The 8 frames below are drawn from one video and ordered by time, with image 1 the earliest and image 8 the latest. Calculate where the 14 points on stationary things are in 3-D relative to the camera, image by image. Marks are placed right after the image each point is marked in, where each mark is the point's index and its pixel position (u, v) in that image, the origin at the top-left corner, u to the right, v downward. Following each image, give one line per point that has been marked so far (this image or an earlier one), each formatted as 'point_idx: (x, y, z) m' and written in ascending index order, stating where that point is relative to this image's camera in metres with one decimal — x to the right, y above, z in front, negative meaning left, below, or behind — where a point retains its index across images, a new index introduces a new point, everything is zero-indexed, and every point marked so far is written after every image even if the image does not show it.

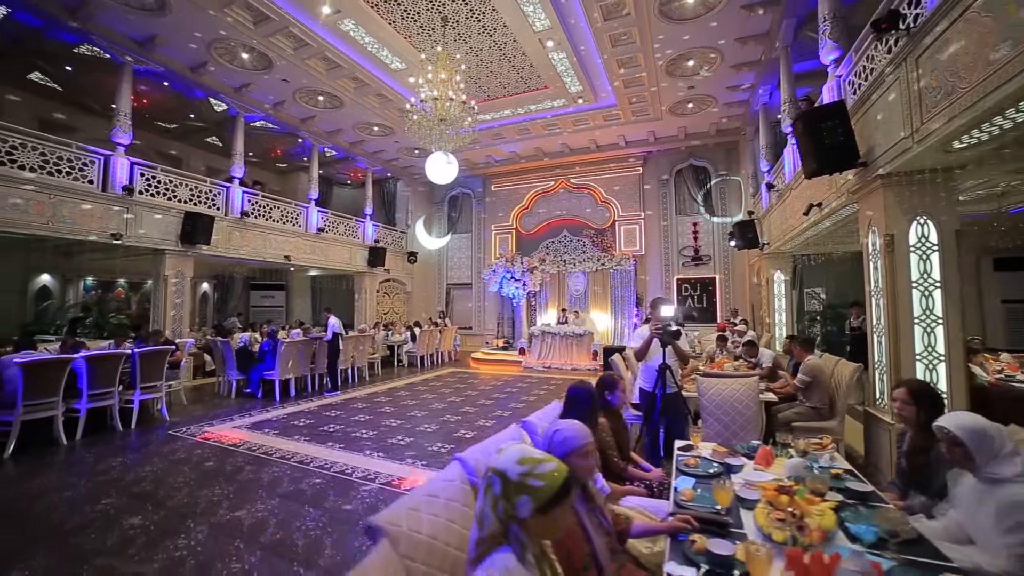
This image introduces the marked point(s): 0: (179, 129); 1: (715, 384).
0: (-7.2, +3.5, +9.6) m
1: (+1.4, -0.7, +3.1) m
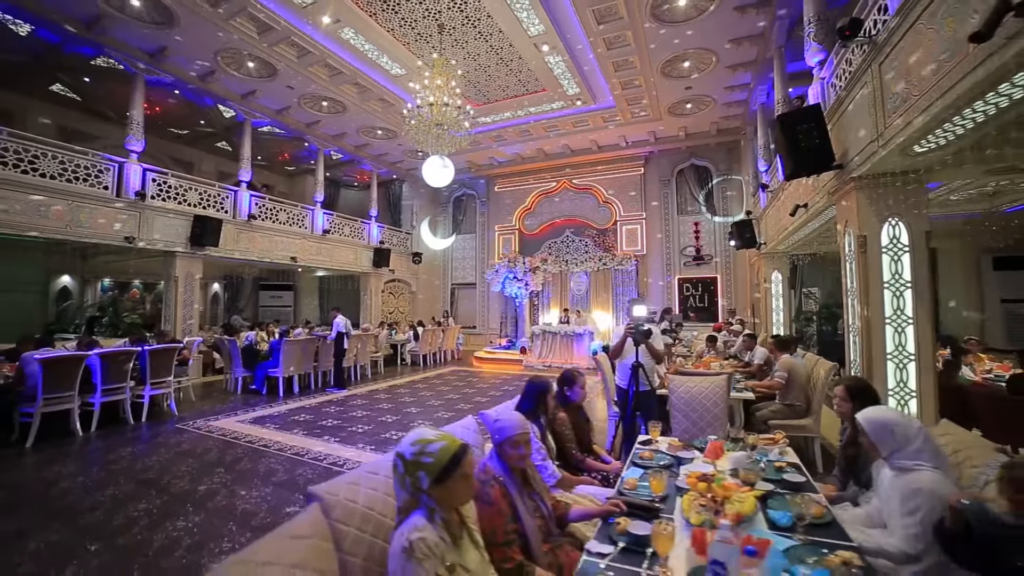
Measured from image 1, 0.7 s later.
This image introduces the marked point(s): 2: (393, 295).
0: (-7.2, +3.4, +10.0) m
1: (+1.2, -0.7, +3.2) m
2: (-3.4, -0.2, +12.9) m
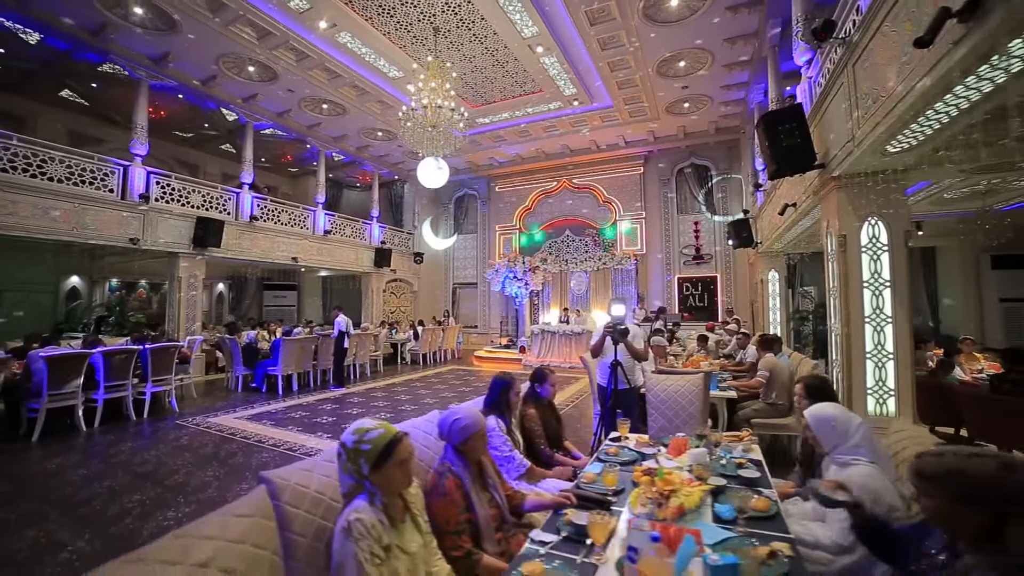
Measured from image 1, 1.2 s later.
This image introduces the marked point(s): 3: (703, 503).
0: (-7.2, +3.4, +10.2) m
1: (+1.1, -0.7, +3.3) m
2: (-3.4, -0.2, +13.0) m
3: (+0.7, -0.8, +1.7) m
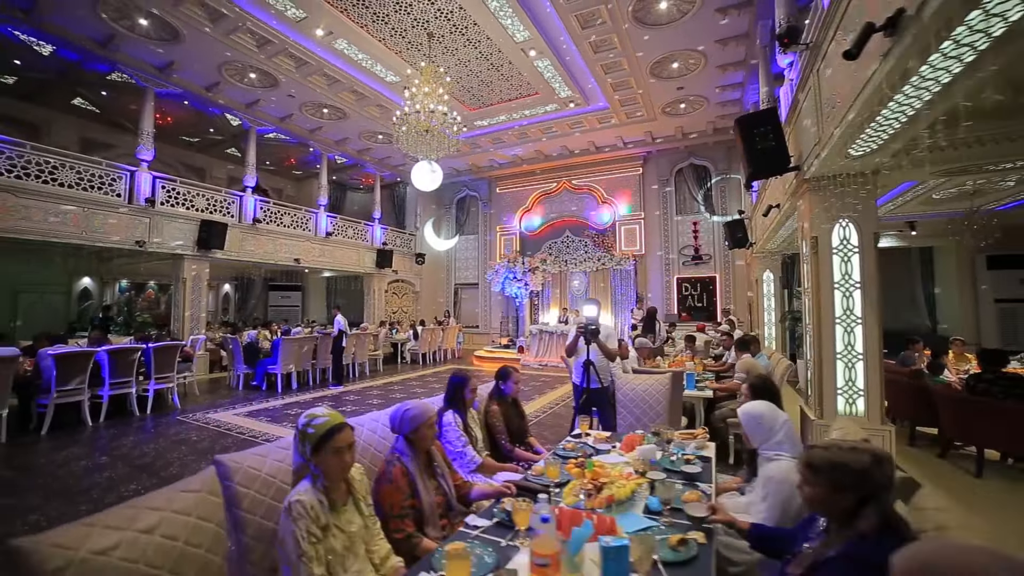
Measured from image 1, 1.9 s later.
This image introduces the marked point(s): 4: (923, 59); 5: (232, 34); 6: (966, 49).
0: (-7.3, +3.4, +10.5) m
1: (+0.9, -0.7, +3.3) m
2: (-3.4, -0.2, +13.2) m
3: (+0.5, -0.8, +1.8) m
4: (+1.7, +0.9, +1.9) m
5: (-4.2, +3.8, +6.6) m
6: (+1.8, +0.9, +1.7) m
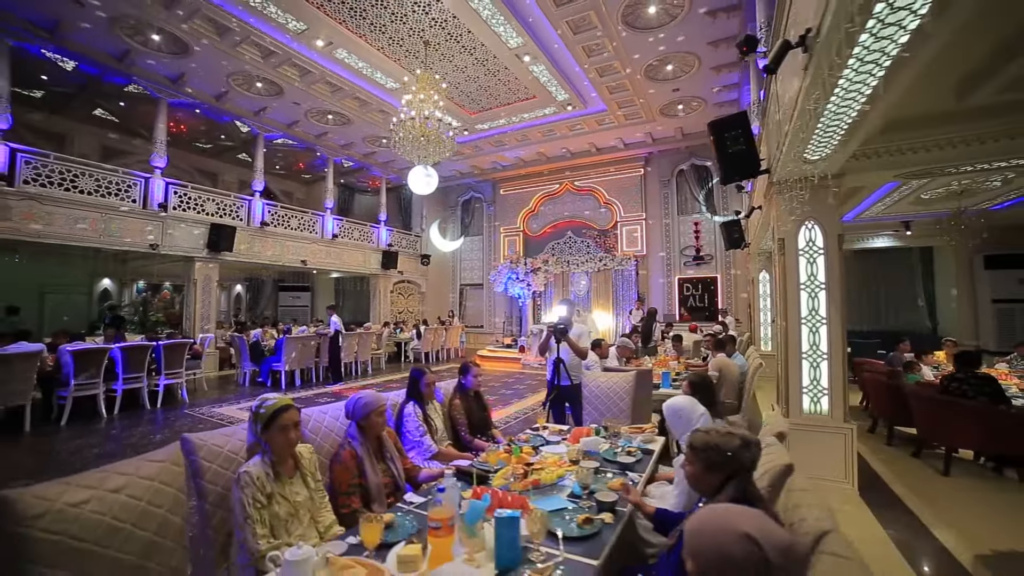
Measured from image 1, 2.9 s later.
0: (-7.2, +3.4, +10.9) m
1: (+0.7, -0.7, +3.5) m
2: (-3.3, -0.2, +13.4) m
3: (+0.2, -0.8, +2.0) m
4: (+1.4, +0.9, +2.0) m
5: (-4.3, +3.8, +6.9) m
6: (+1.5, +0.9, +1.9) m
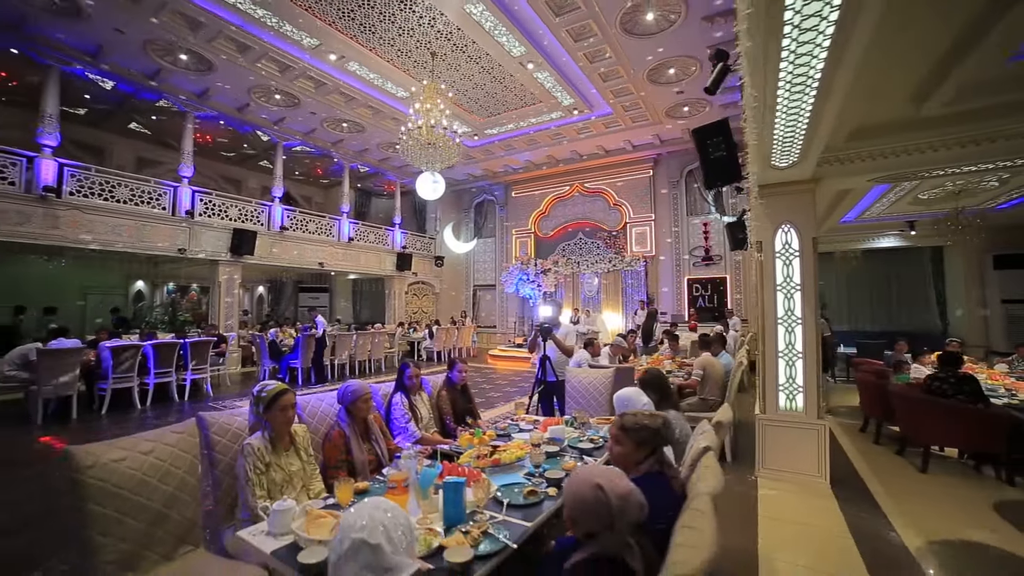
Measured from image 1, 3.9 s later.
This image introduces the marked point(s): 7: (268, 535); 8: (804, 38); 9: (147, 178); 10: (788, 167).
0: (-7.0, +3.4, +11.4) m
1: (+0.6, -0.7, +3.7) m
2: (-2.9, -0.2, +13.8) m
3: (+0.1, -0.8, +2.2) m
4: (+1.3, +0.9, +2.2) m
5: (-4.2, +3.7, +7.4) m
6: (+1.3, +0.9, +2.0) m
7: (-0.8, -0.8, +1.5) m
8: (+1.1, +1.0, +1.7) m
9: (-6.5, +2.0, +8.0) m
10: (+2.0, +0.9, +3.3) m
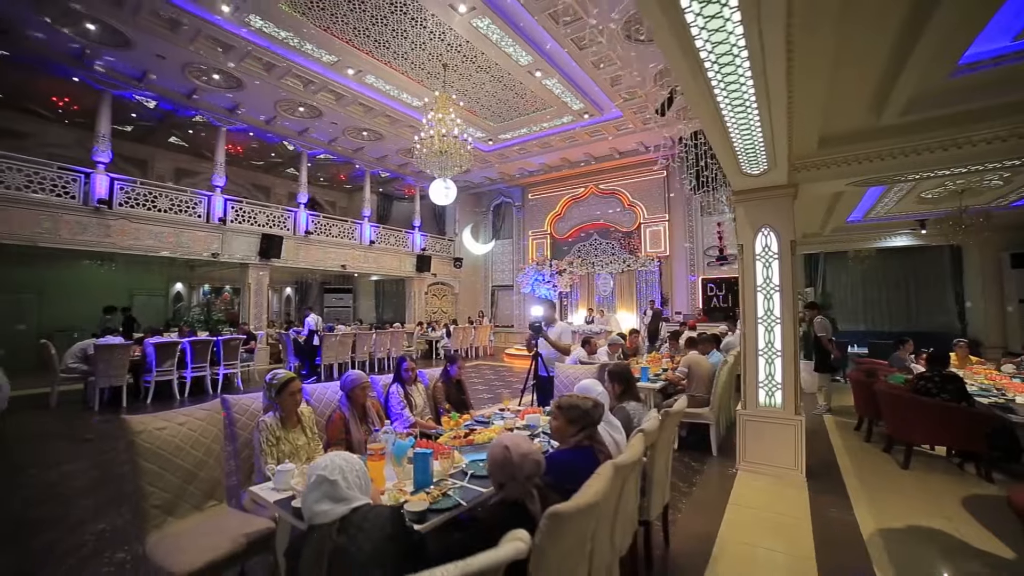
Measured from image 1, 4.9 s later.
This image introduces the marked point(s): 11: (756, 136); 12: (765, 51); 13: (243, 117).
0: (-6.6, +3.3, +12.1) m
1: (+0.5, -0.7, +4.0) m
2: (-2.4, -0.3, +14.3) m
3: (-0.1, -0.8, +2.5) m
4: (+1.1, +0.9, +2.4) m
5: (-4.1, +3.7, +7.9) m
6: (+1.1, +0.9, +2.3) m
7: (-1.0, -0.8, +1.8) m
8: (+0.9, +0.9, +1.9) m
9: (-6.3, +1.9, +8.6) m
10: (+1.9, +0.9, +3.5) m
11: (+1.5, +0.9, +2.7) m
12: (+1.0, +1.0, +1.8) m
13: (-5.6, +3.5, +9.3) m
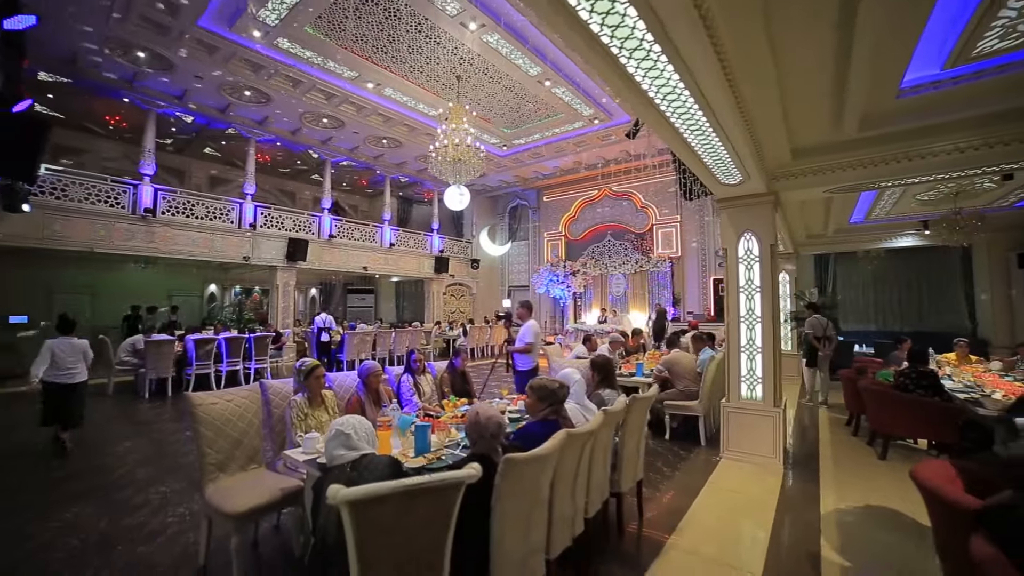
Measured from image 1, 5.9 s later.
0: (-6.2, +3.3, +12.8) m
1: (+0.5, -0.7, +4.3) m
2: (-1.9, -0.3, +14.7) m
3: (-0.1, -0.9, +2.9) m
4: (+1.0, +0.9, +2.7) m
5: (-3.9, +3.7, +8.5) m
6: (+1.1, +0.9, +2.6) m
7: (-1.1, -0.8, +2.2) m
8: (+0.9, +0.9, +2.3) m
9: (-6.1, +1.9, +9.3) m
10: (+1.9, +0.9, +3.7) m
11: (+1.4, +0.9, +3.0) m
12: (+0.9, +1.0, +2.1) m
13: (-5.3, +3.5, +9.9) m
